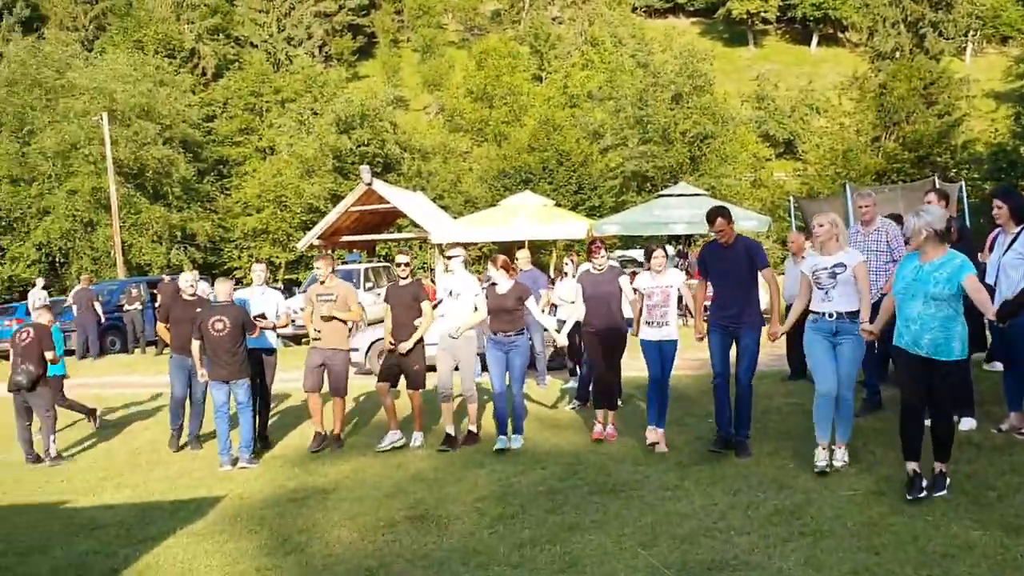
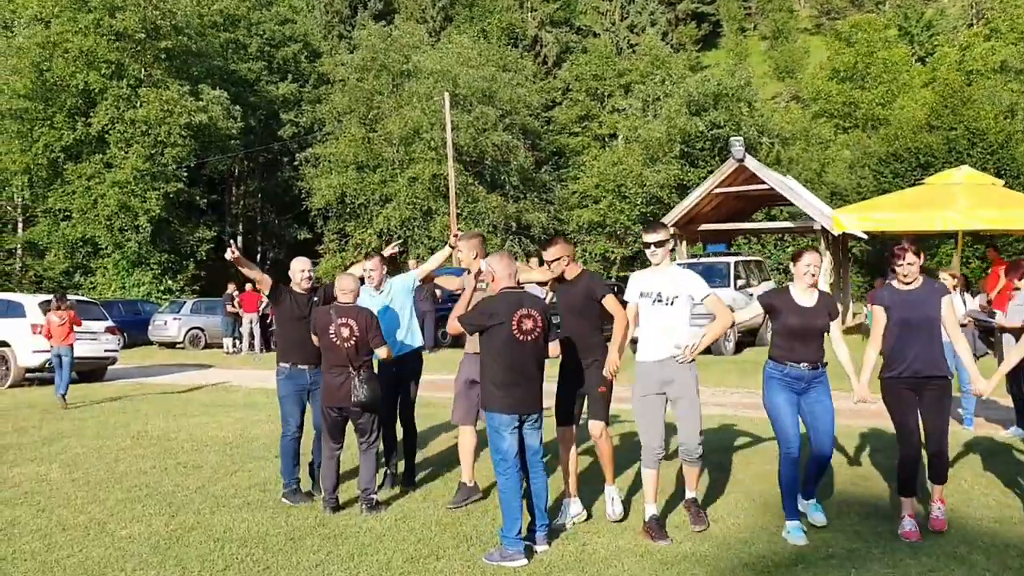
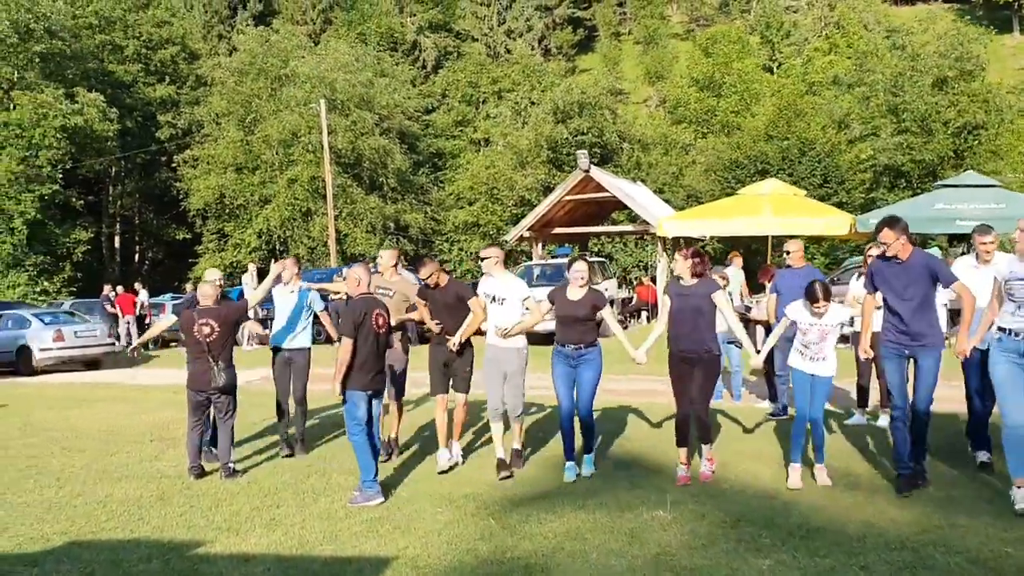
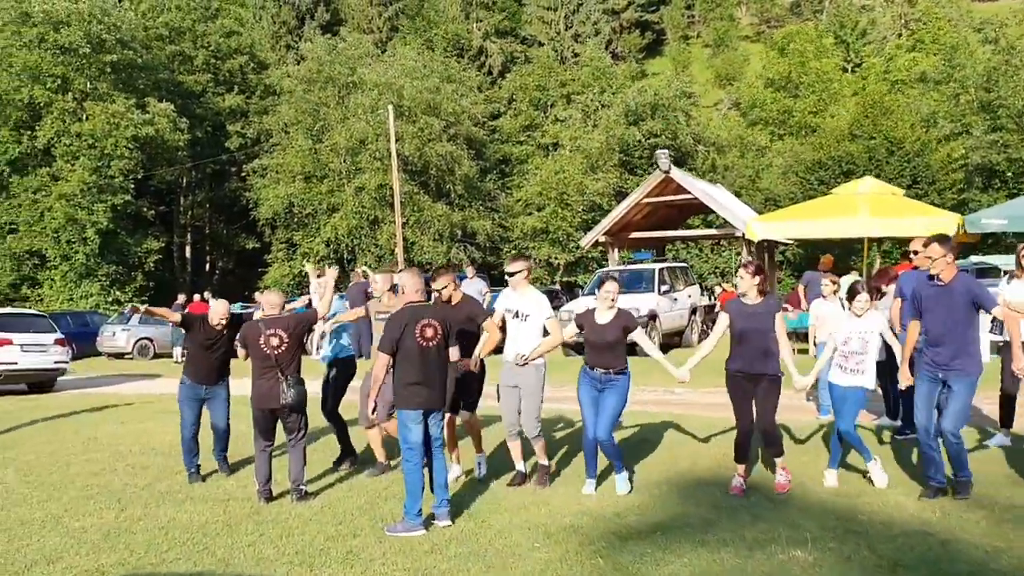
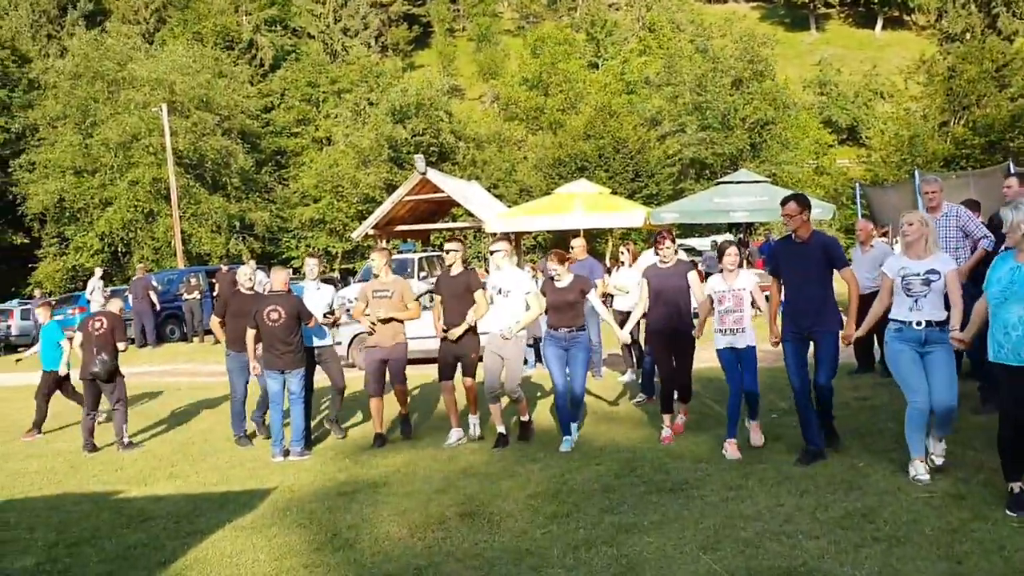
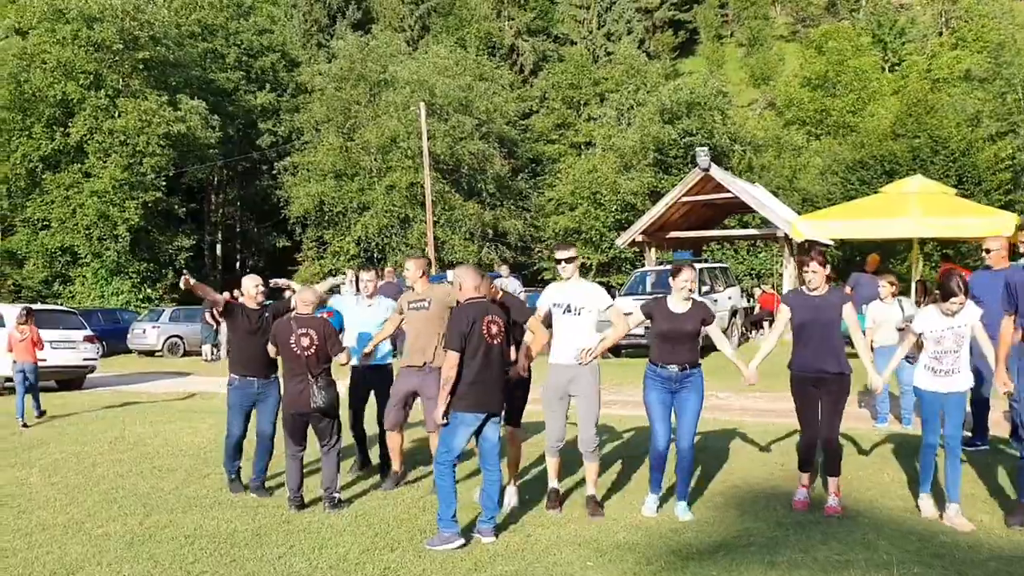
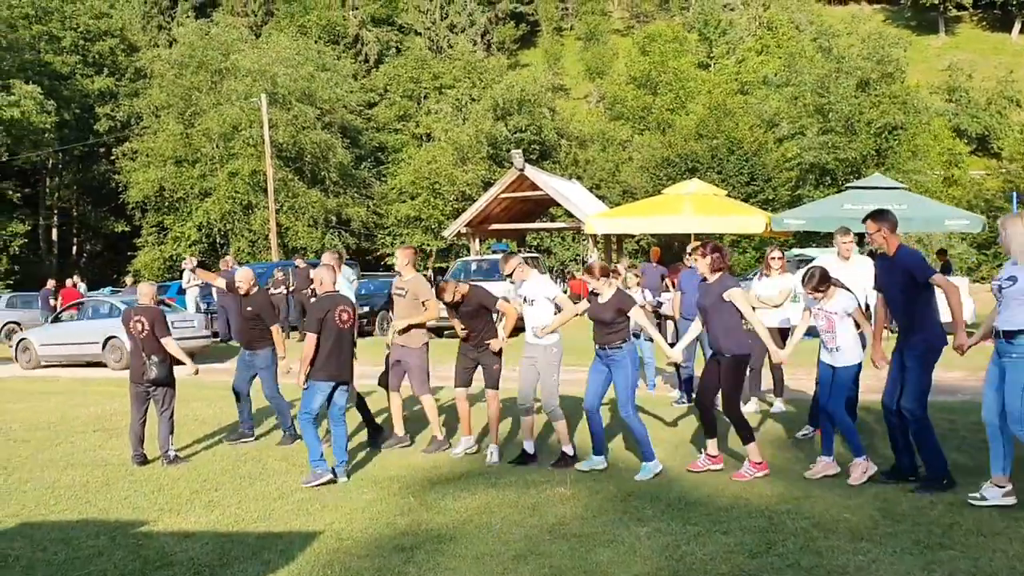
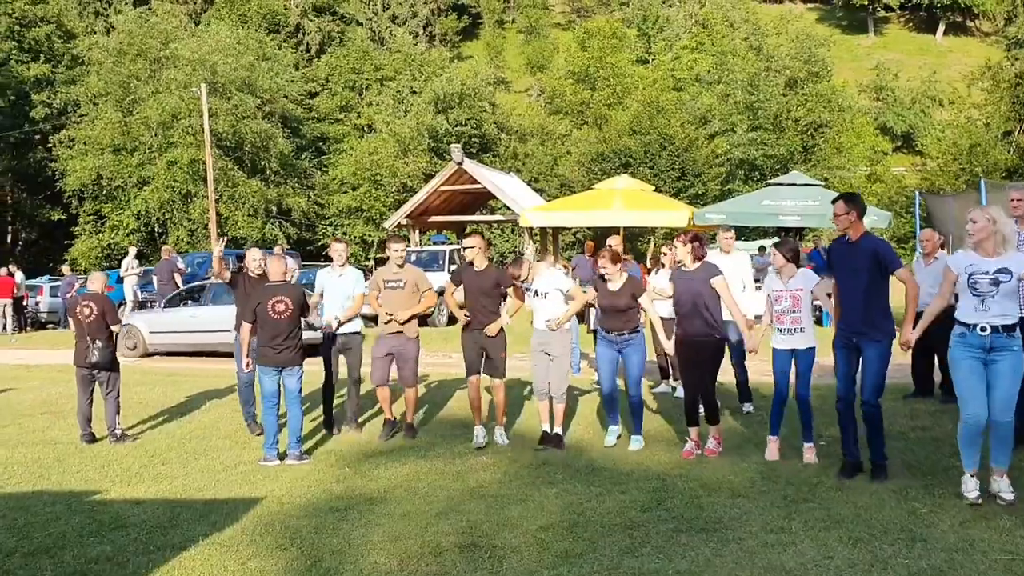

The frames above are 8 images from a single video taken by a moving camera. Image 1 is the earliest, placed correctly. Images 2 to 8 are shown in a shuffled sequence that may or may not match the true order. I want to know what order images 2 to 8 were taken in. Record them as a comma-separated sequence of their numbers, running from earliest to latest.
5, 8, 7, 3, 4, 6, 2
